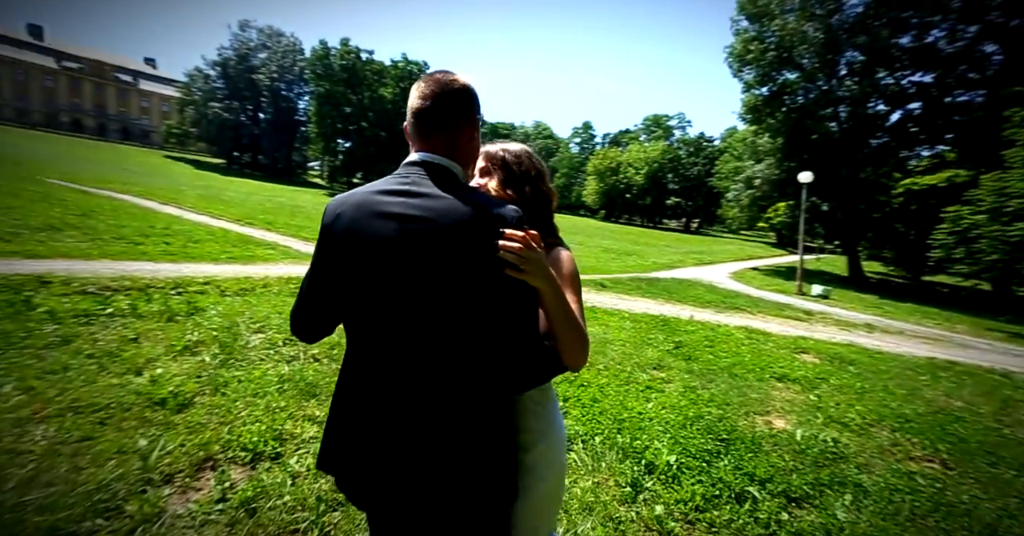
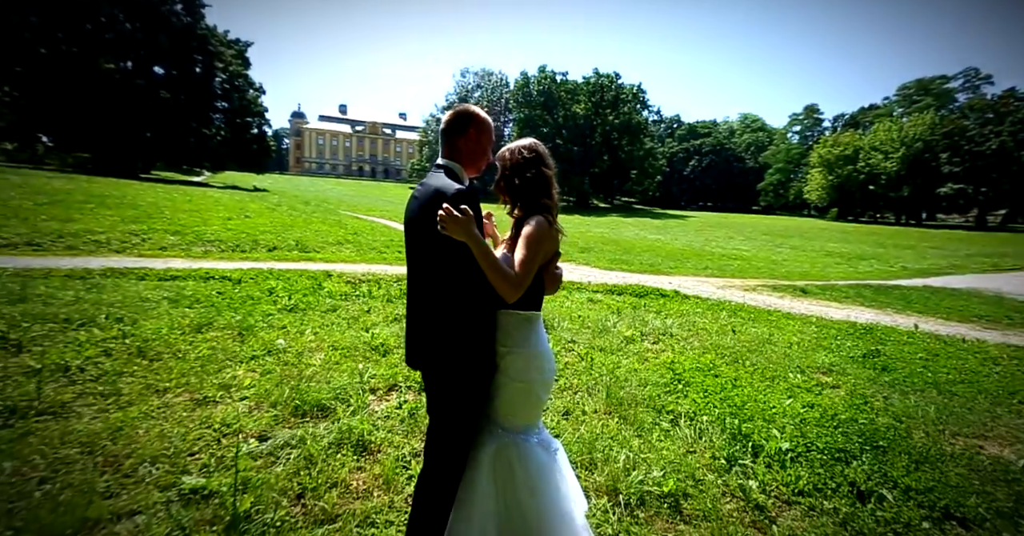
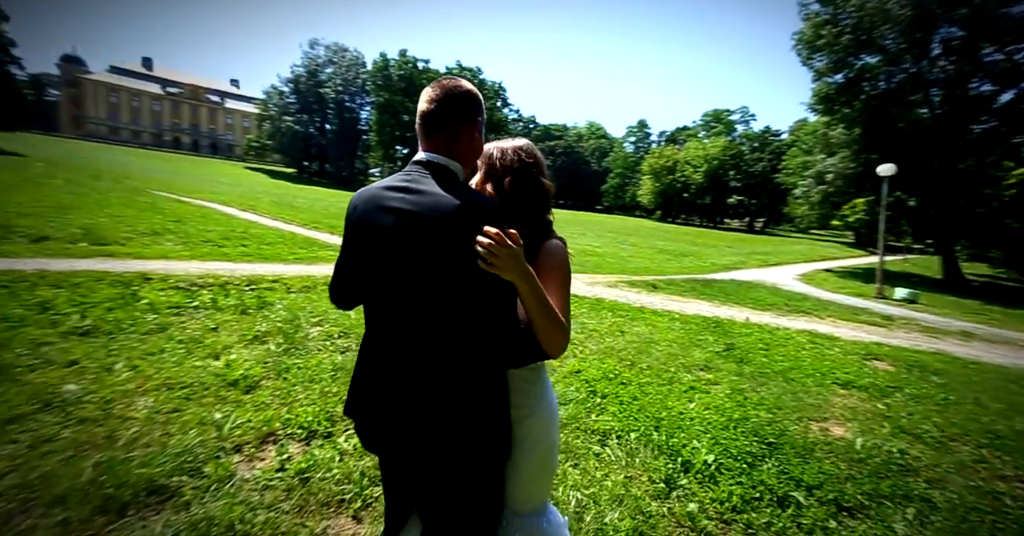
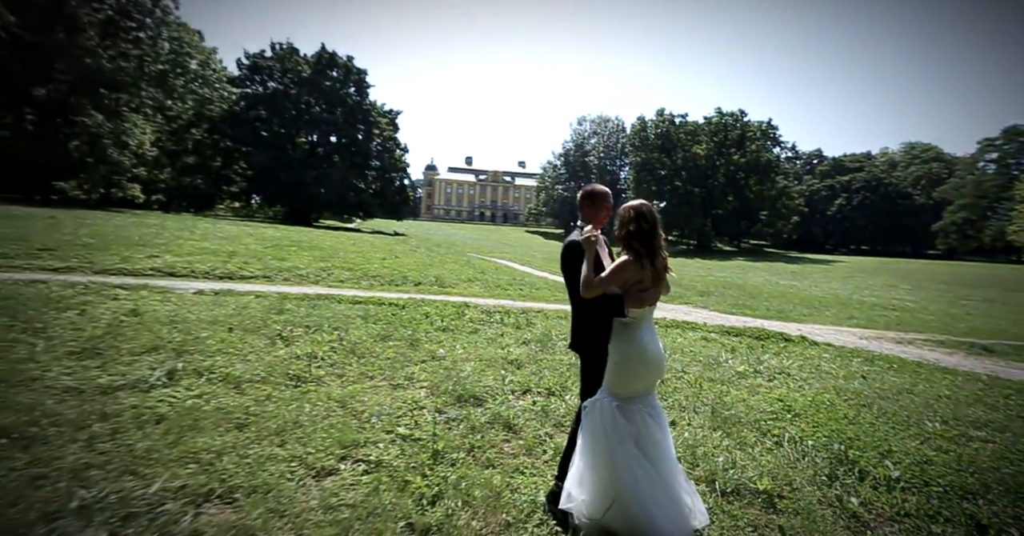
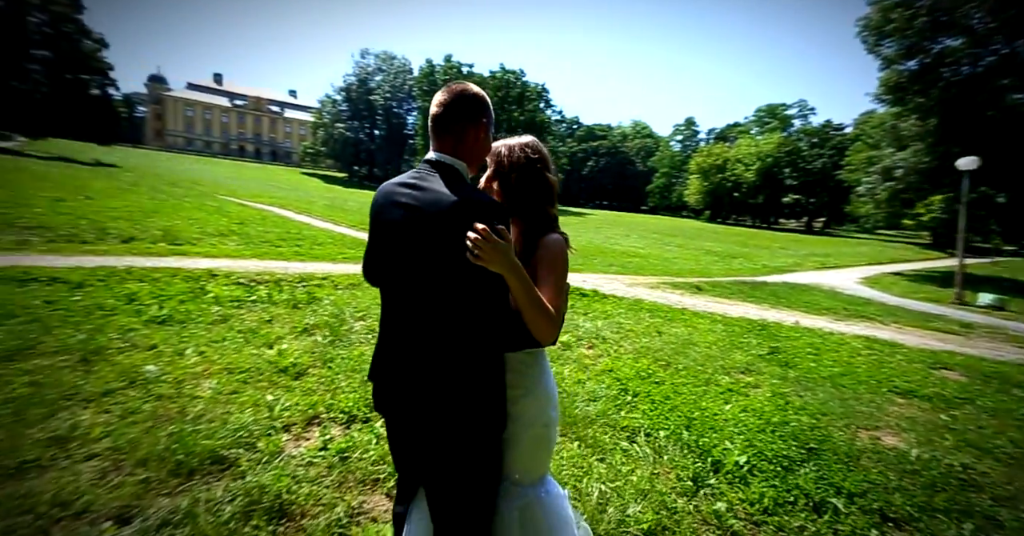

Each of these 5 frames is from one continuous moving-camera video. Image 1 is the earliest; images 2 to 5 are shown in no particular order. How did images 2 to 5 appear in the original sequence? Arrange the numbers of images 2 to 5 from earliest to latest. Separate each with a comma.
3, 5, 2, 4
